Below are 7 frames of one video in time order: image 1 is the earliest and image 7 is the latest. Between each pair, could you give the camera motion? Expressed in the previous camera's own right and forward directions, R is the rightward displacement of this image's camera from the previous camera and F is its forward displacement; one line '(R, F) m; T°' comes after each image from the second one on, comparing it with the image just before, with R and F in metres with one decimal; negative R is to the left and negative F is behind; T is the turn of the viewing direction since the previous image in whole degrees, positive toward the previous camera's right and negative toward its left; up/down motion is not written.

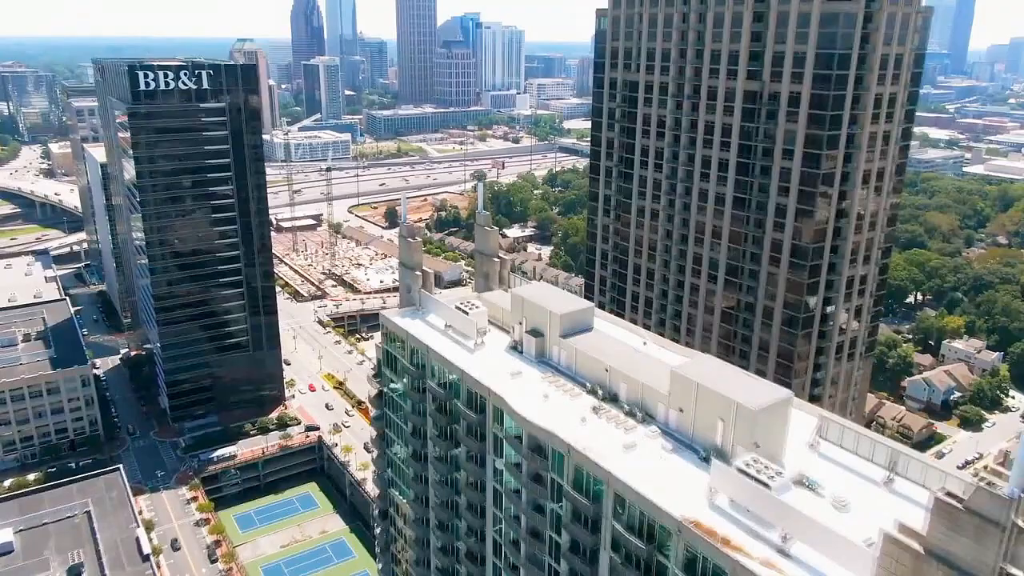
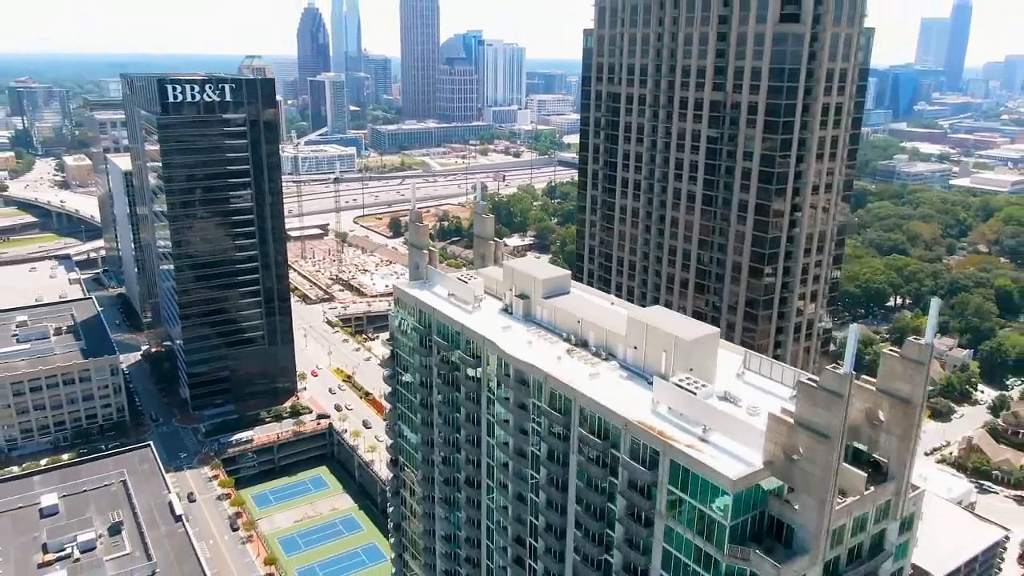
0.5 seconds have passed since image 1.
(+0.7, -8.1) m; 0°
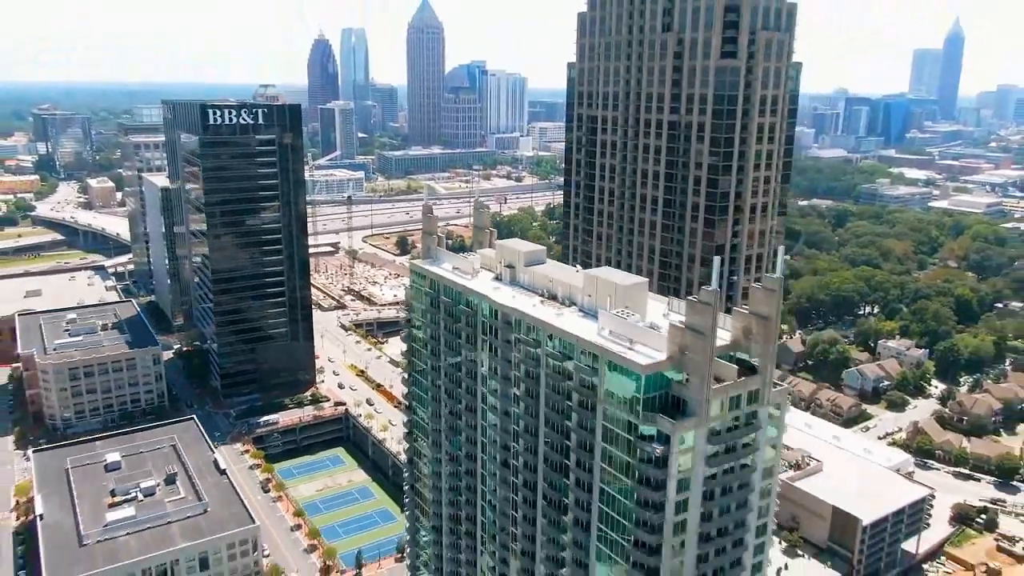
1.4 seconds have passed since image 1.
(+1.1, -14.2) m; 0°
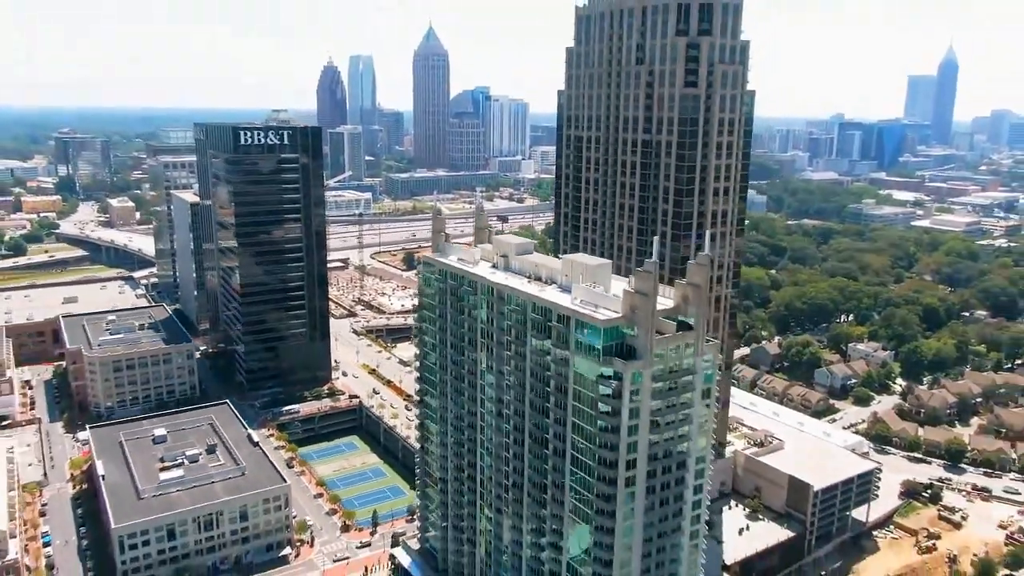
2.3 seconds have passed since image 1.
(+1.0, -13.6) m; 0°
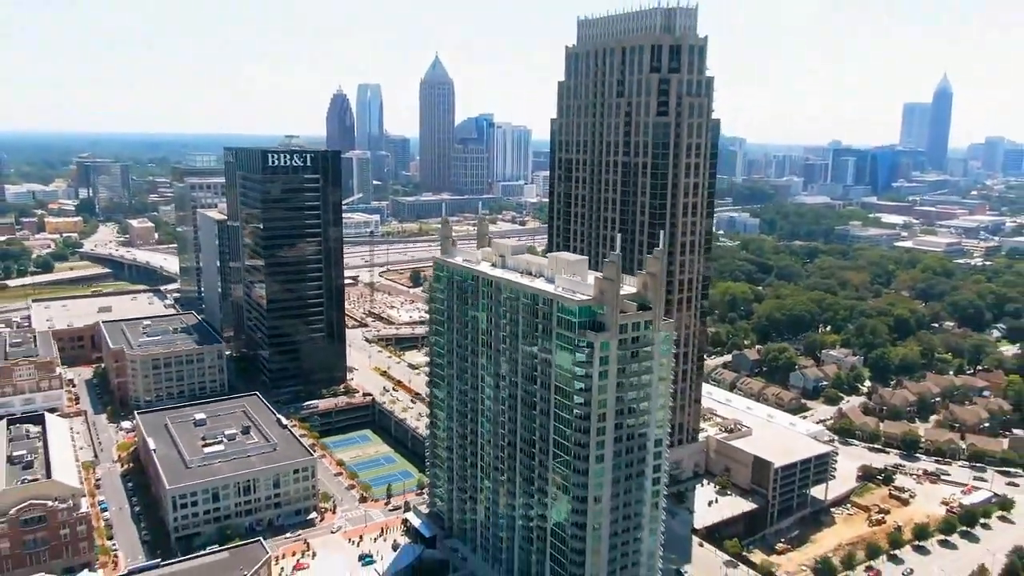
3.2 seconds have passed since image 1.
(+0.9, -14.7) m; 0°
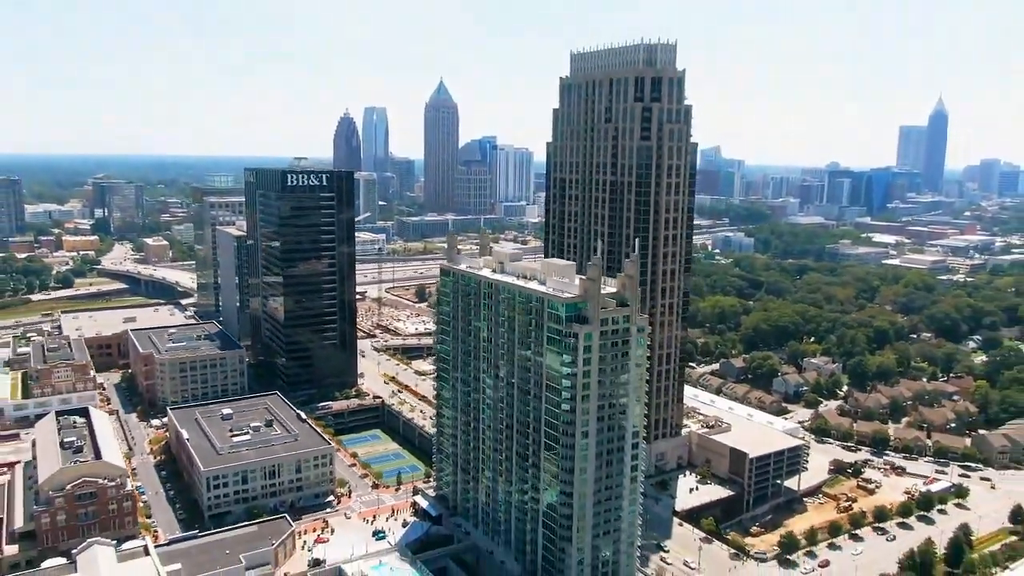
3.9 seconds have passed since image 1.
(+0.7, -12.1) m; 0°
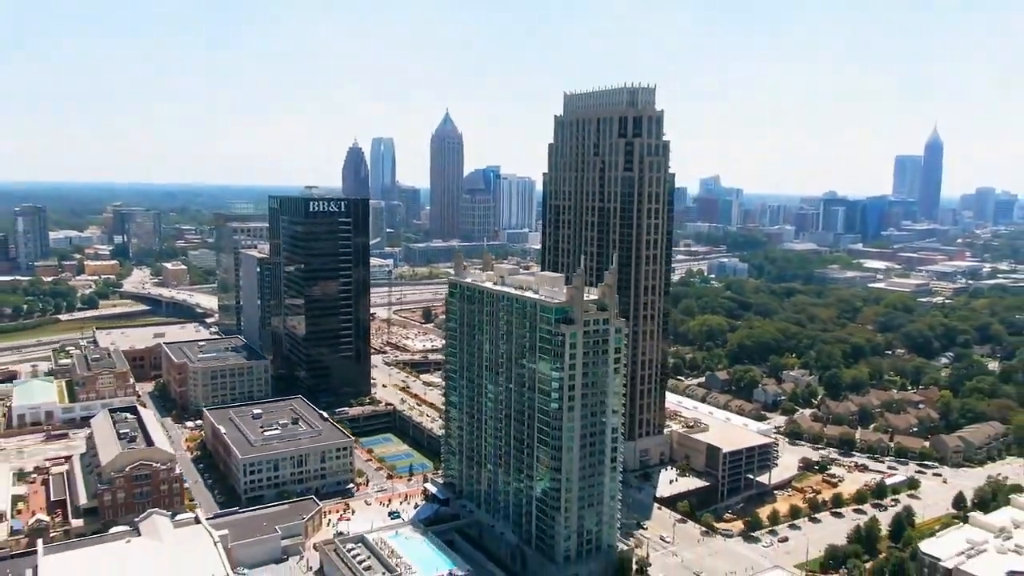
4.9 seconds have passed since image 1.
(+0.9, -16.3) m; 0°
